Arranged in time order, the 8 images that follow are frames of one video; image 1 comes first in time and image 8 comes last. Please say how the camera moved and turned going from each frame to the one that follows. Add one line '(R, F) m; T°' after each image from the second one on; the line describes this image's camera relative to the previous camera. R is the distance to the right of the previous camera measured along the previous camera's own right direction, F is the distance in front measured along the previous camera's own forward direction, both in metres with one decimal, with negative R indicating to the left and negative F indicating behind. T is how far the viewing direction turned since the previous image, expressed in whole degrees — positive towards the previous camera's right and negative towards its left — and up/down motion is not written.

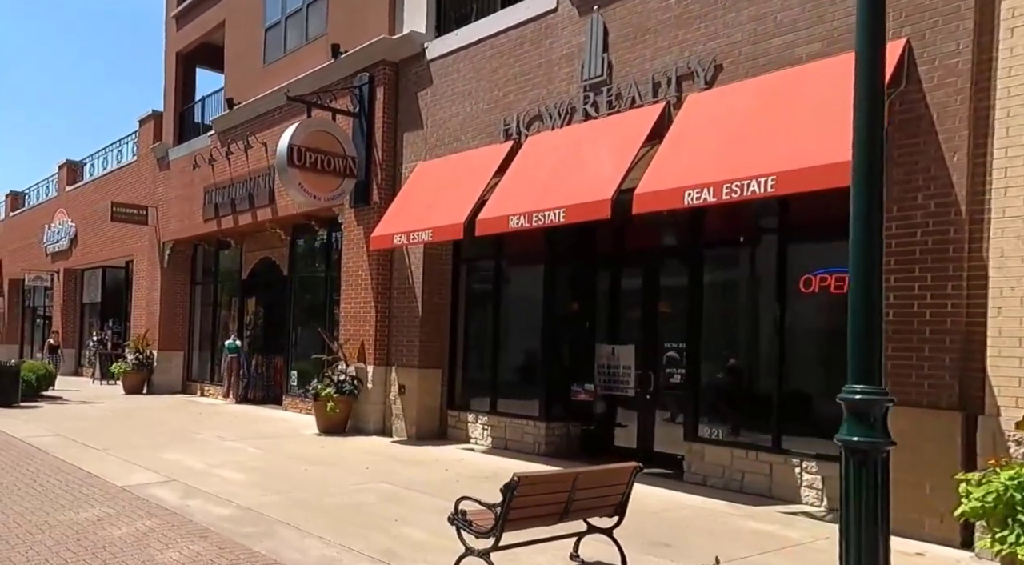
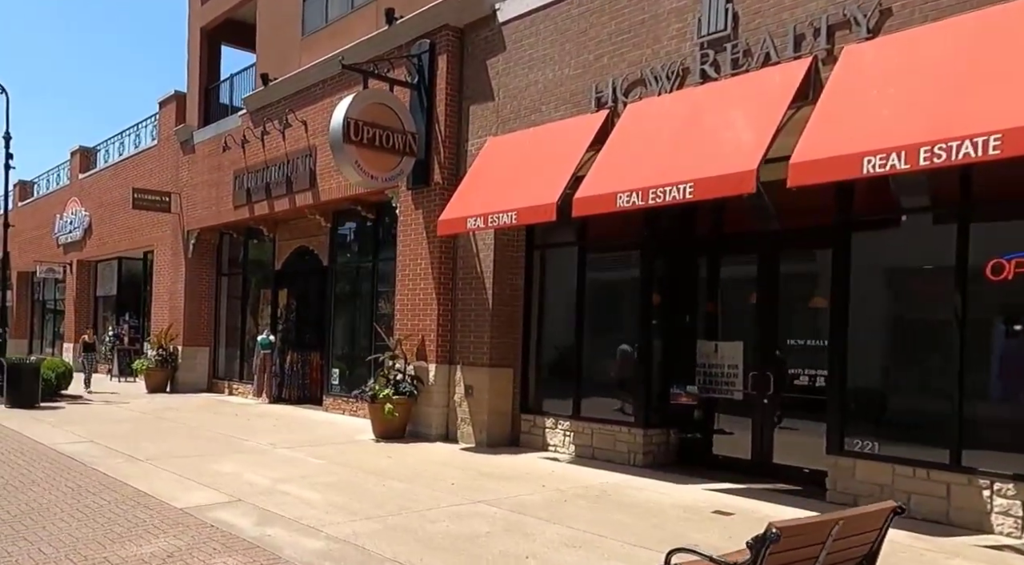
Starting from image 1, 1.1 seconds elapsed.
(-1.1, +1.4) m; 0°
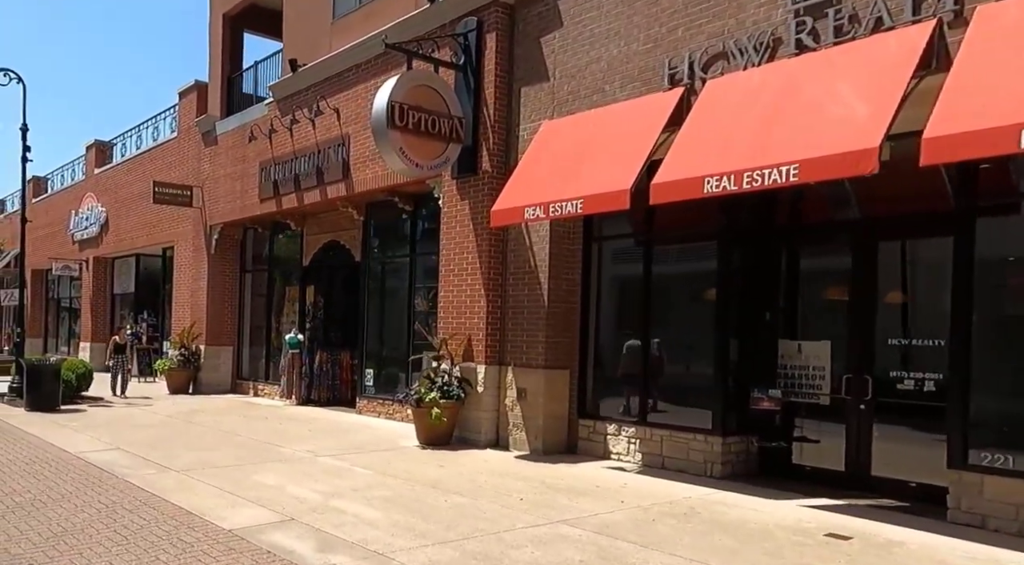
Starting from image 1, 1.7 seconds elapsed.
(-0.6, +0.9) m; -1°
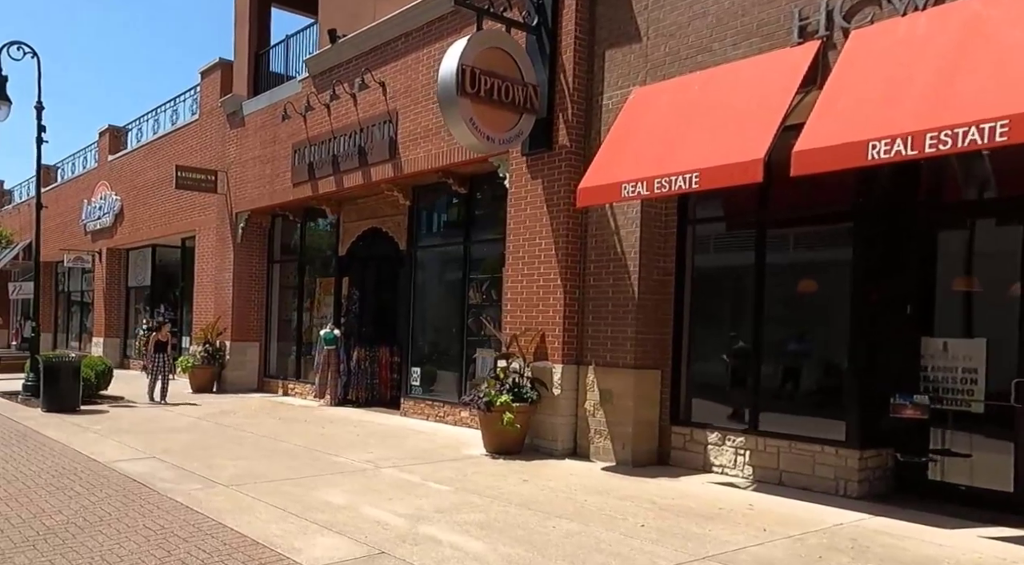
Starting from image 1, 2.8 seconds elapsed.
(-0.9, +1.3) m; 0°
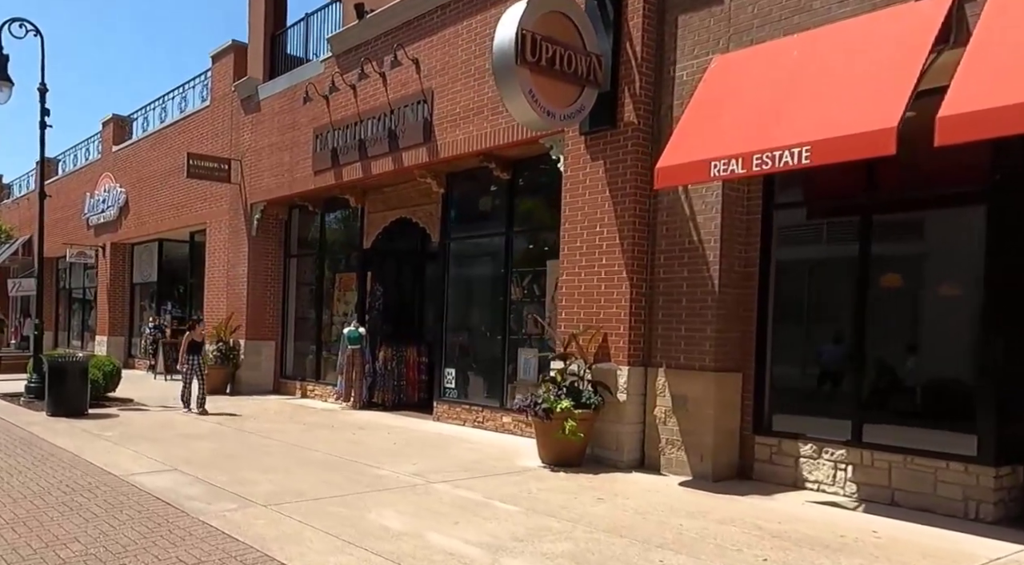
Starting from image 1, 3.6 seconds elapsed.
(-0.7, +1.1) m; 0°
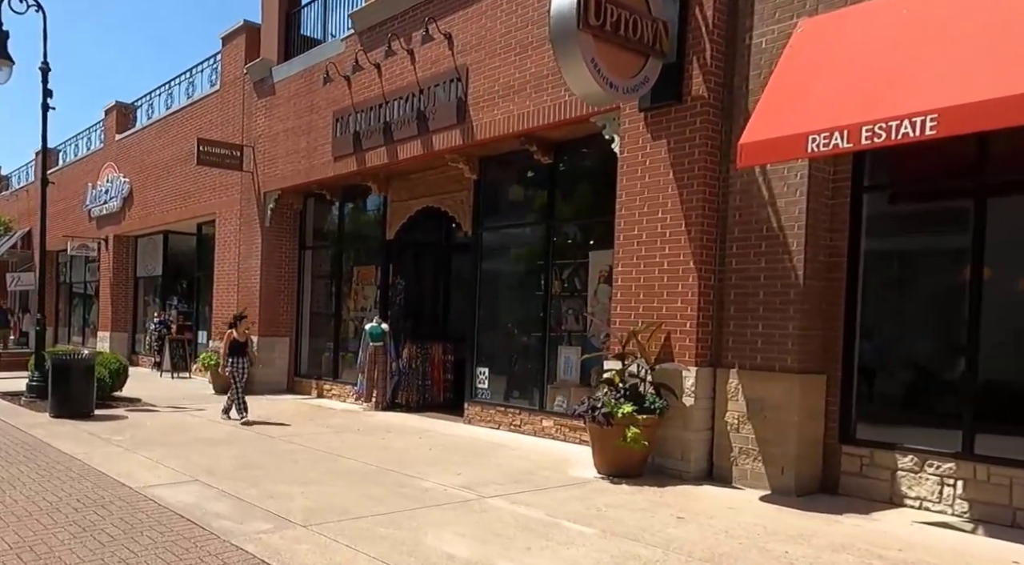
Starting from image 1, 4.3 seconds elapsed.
(-0.6, +0.9) m; 0°
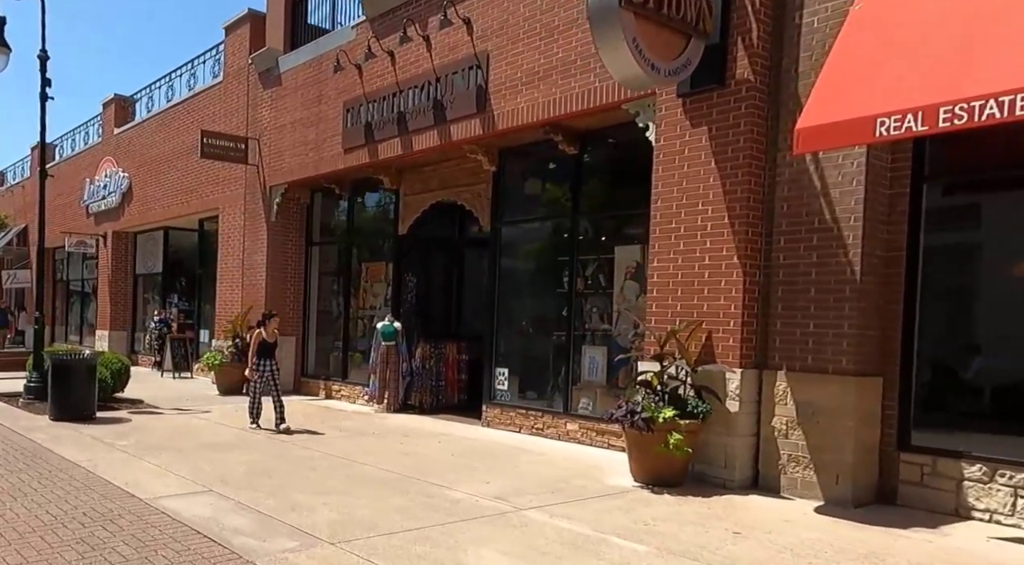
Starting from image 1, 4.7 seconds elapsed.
(-0.3, +0.5) m; 0°
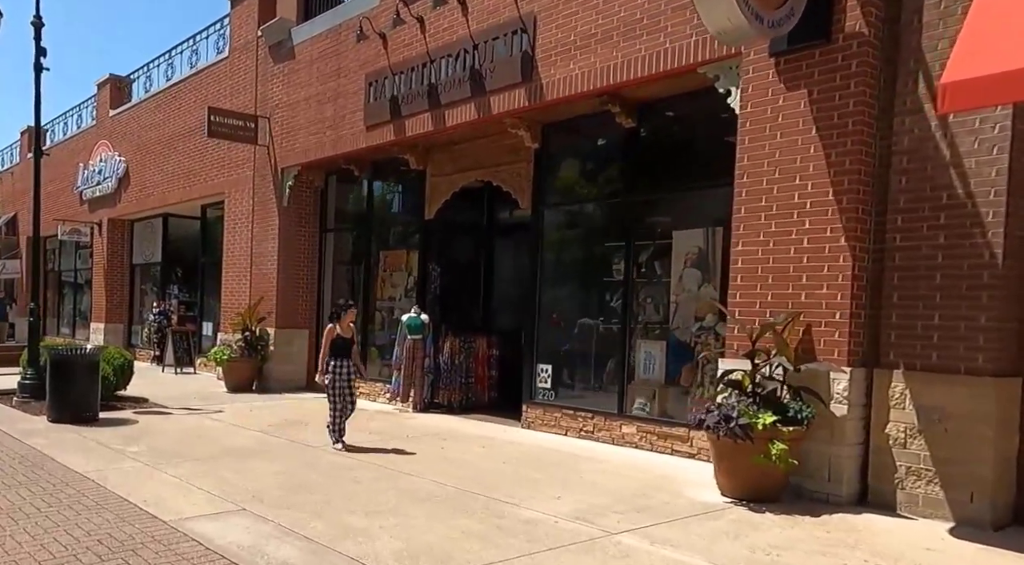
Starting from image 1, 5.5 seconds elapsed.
(-0.7, +1.1) m; +1°
